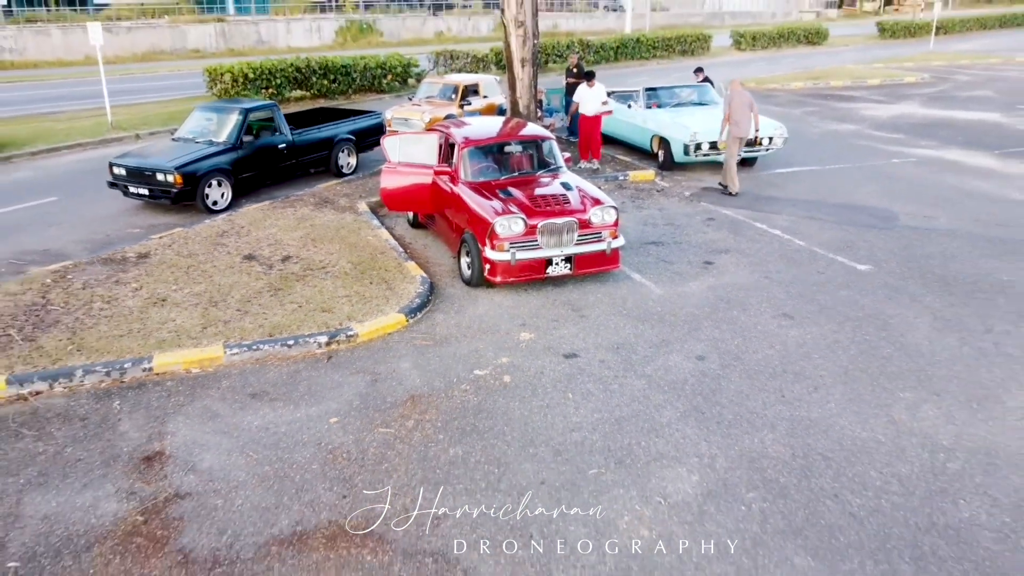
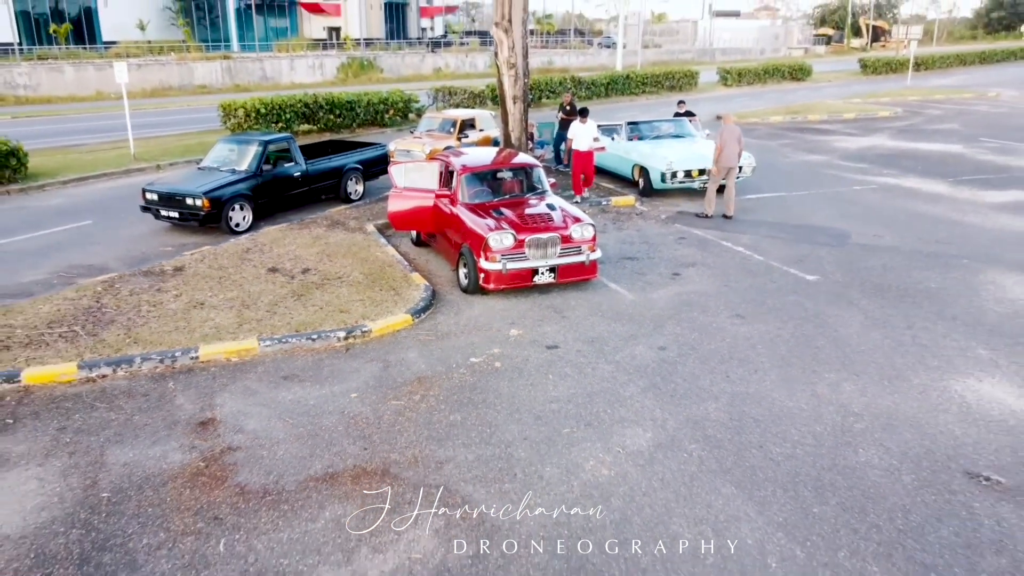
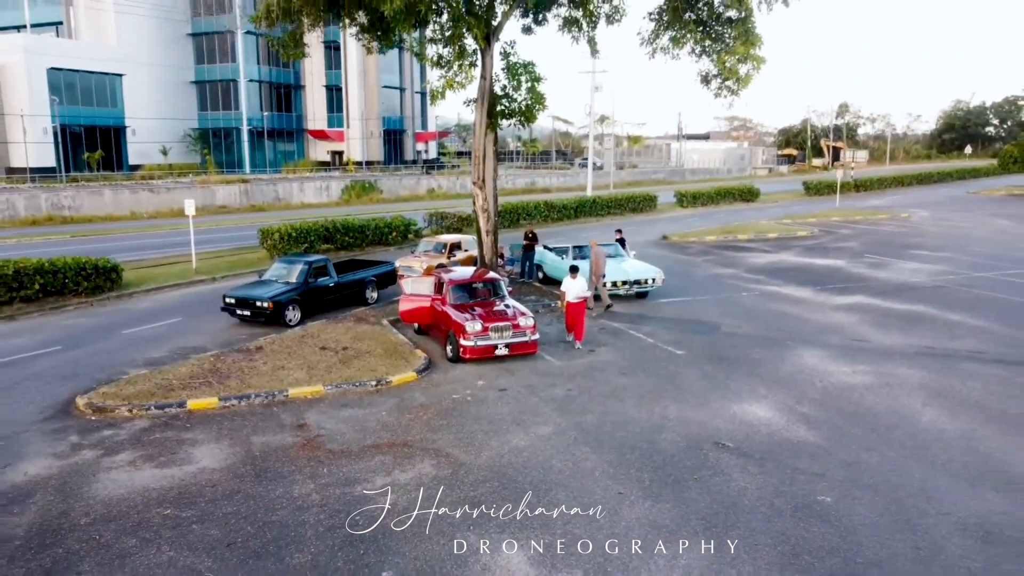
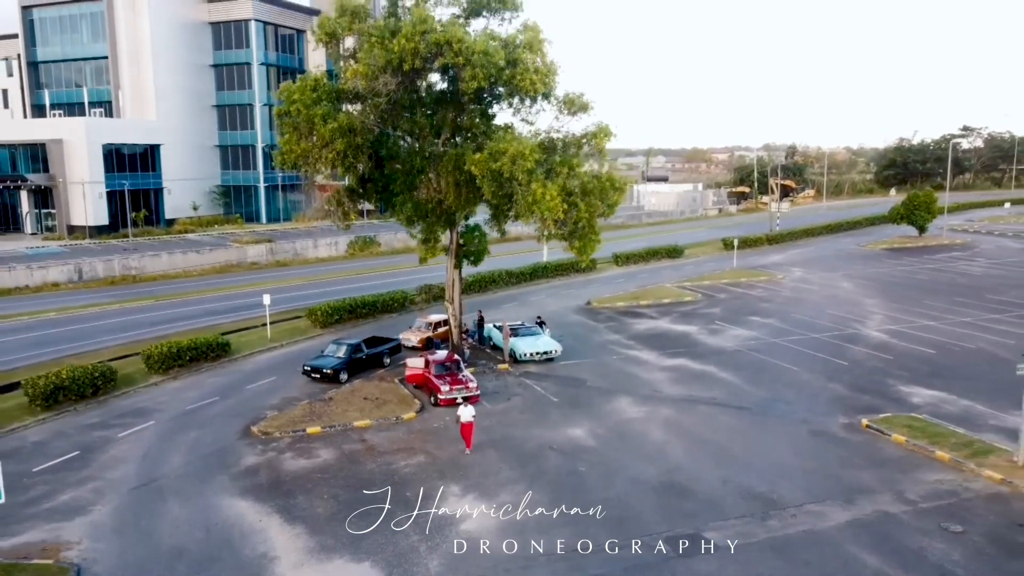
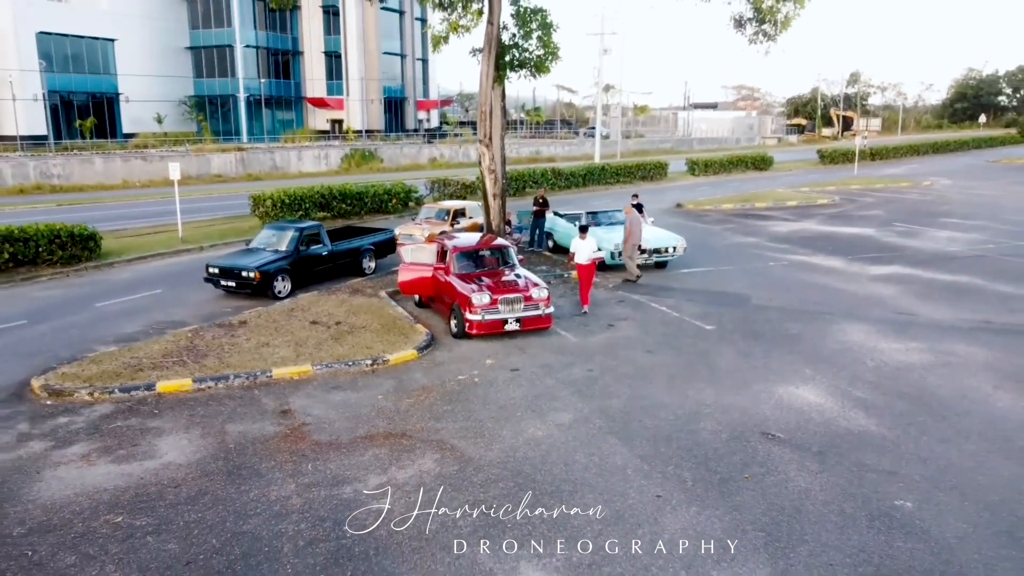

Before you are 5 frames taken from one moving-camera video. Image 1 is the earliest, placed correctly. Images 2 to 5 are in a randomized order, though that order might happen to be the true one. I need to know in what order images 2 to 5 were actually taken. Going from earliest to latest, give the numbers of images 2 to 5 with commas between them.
2, 5, 3, 4
